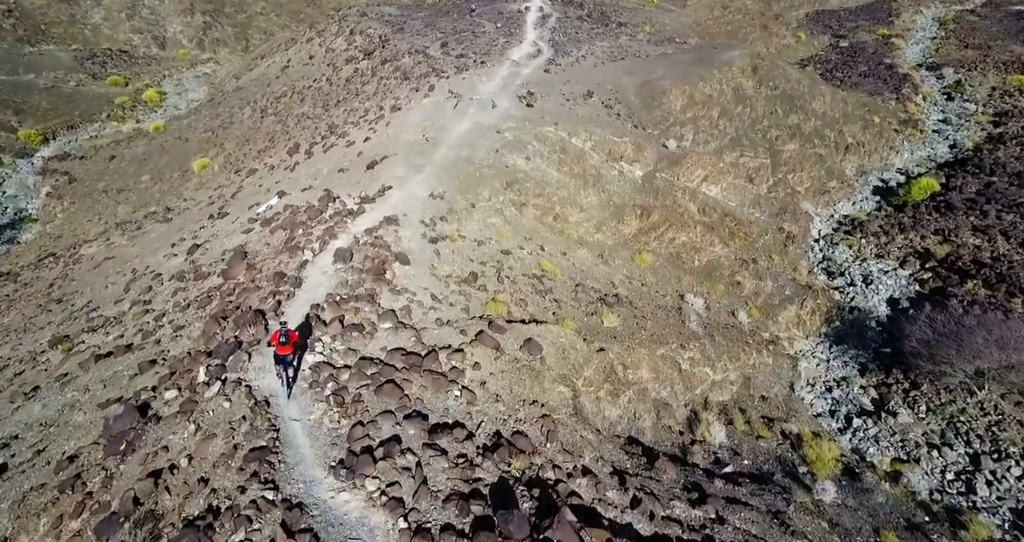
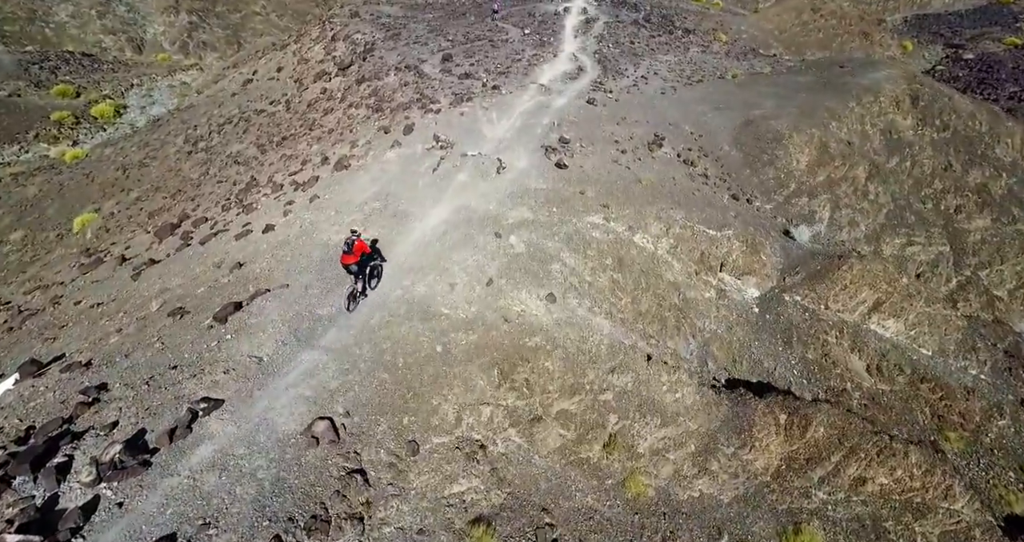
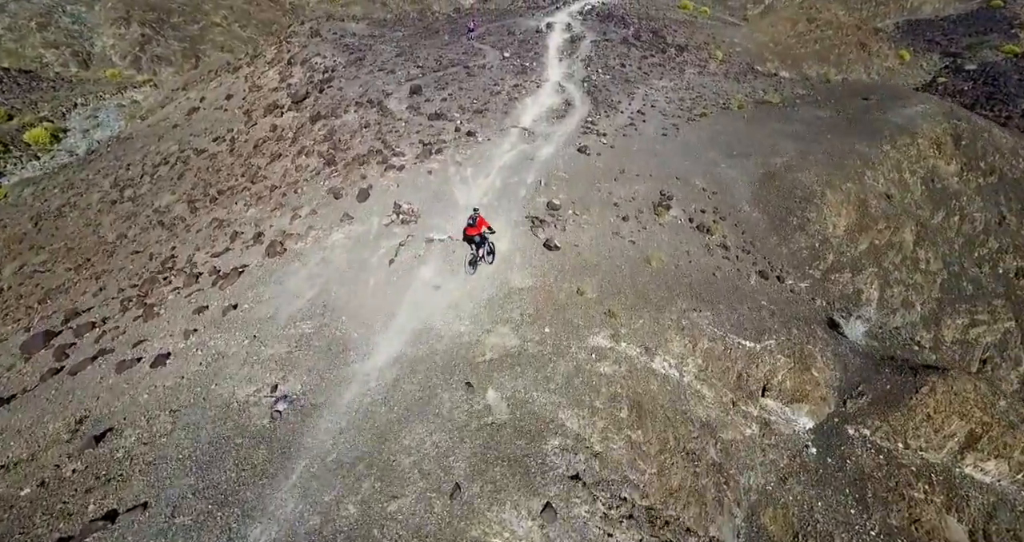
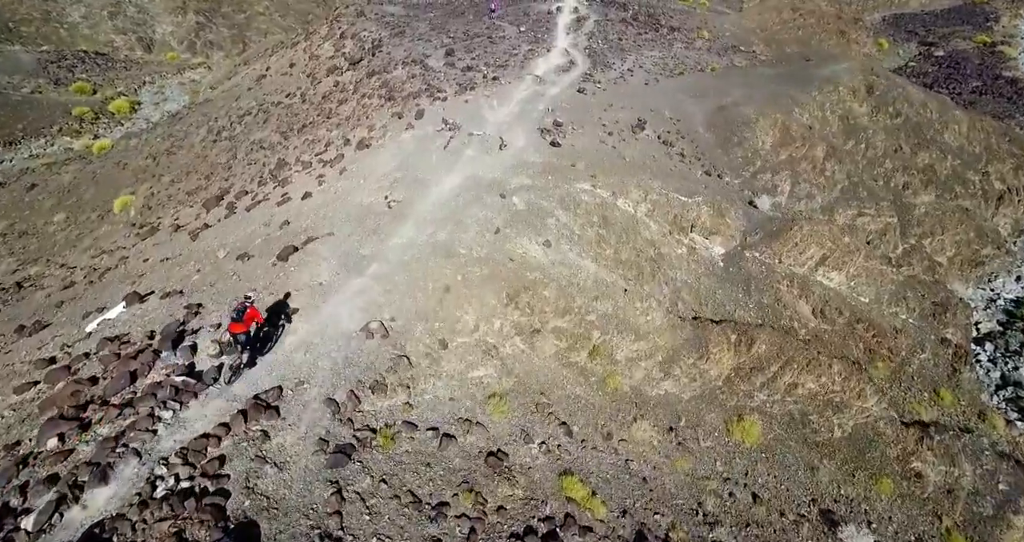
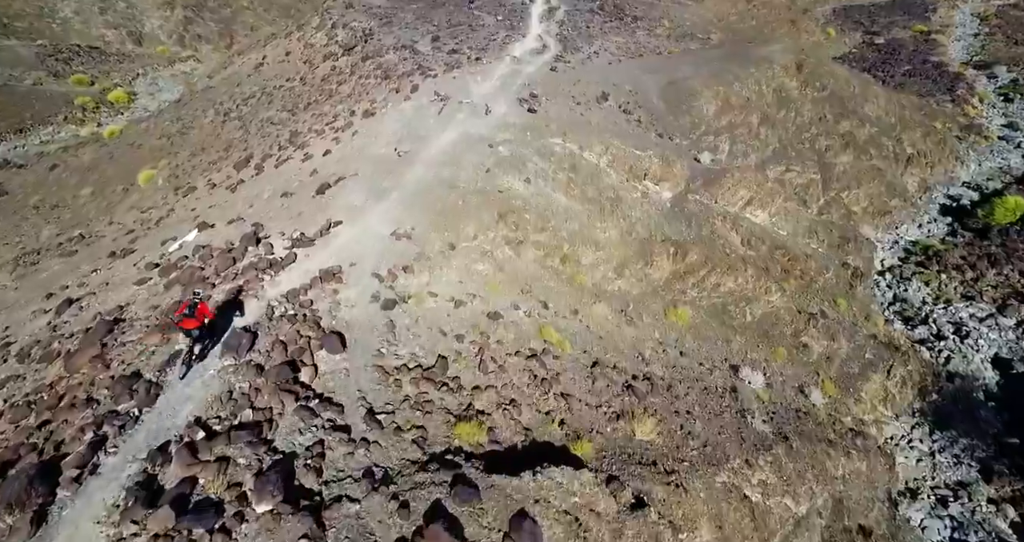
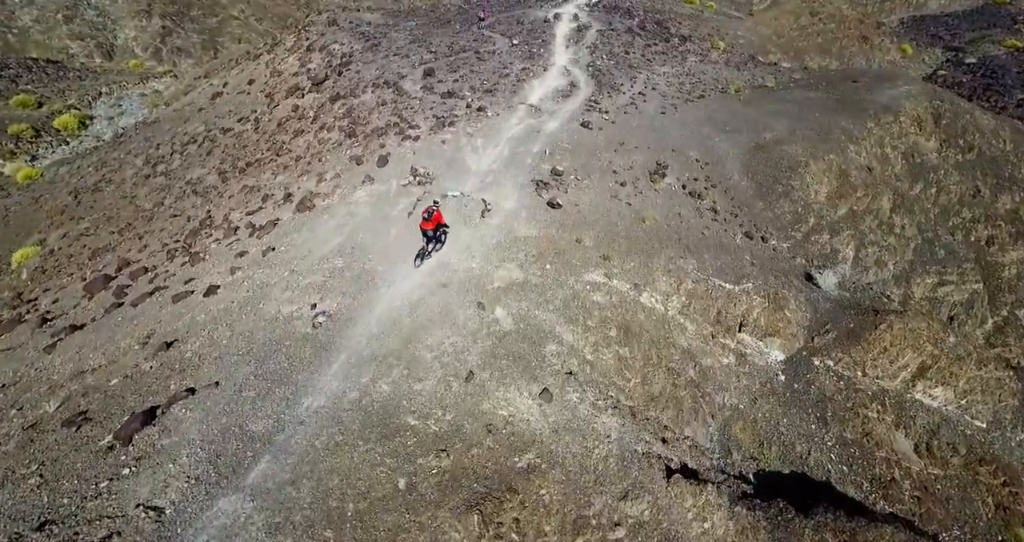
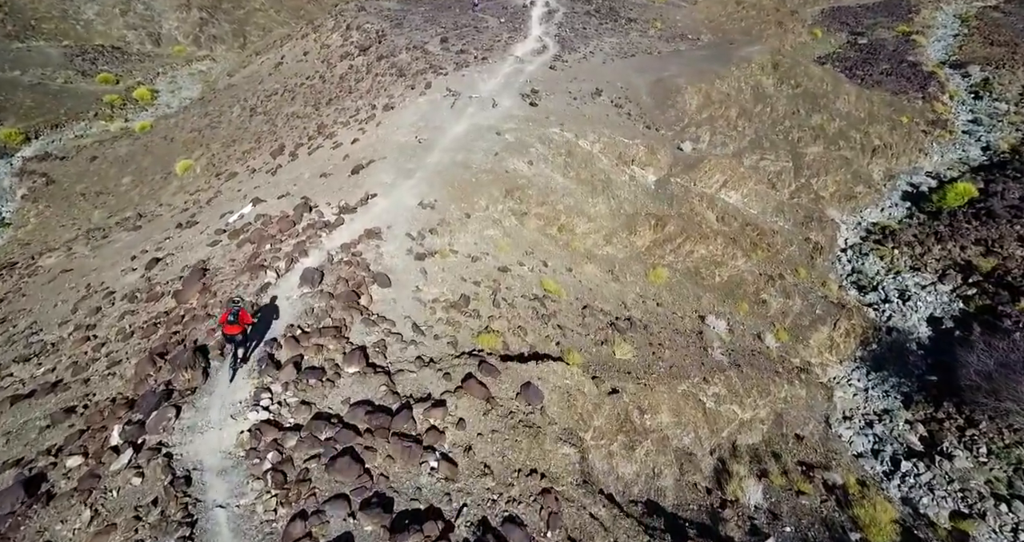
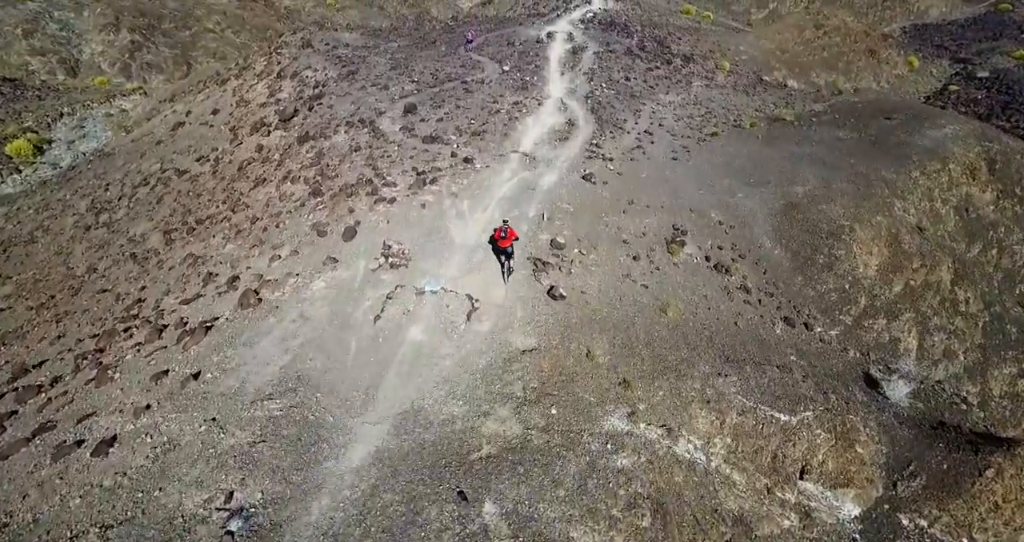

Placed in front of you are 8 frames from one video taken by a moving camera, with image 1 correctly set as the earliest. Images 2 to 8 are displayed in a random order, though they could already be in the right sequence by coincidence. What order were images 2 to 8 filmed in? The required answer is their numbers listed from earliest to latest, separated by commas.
7, 5, 4, 2, 6, 3, 8
